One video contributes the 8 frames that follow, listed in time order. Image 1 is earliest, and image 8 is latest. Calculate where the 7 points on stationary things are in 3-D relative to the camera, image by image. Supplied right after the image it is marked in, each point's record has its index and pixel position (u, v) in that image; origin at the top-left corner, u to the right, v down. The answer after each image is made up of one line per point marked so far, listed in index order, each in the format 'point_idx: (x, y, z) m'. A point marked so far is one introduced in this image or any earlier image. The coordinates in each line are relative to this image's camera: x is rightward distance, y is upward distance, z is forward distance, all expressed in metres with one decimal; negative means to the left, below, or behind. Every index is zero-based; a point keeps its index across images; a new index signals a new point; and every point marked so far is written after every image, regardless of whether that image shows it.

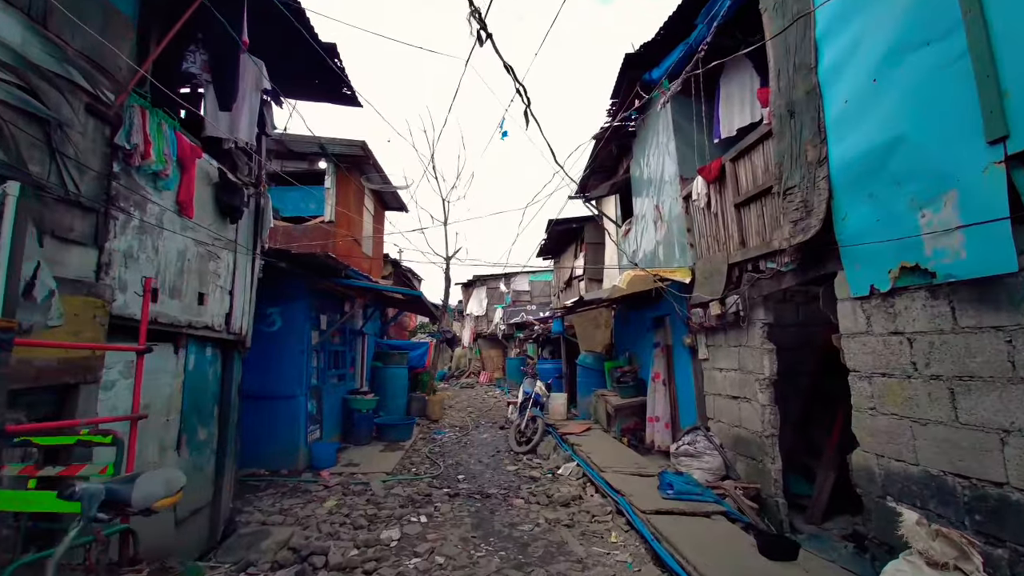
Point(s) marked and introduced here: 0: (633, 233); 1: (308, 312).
0: (+2.3, +1.0, +8.4) m
1: (-3.0, -0.4, +6.5) m
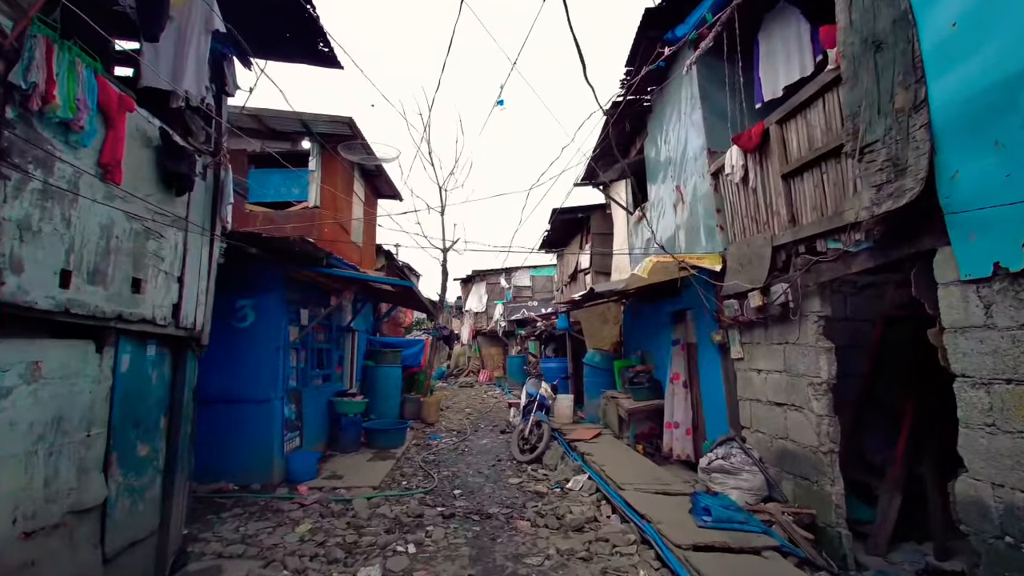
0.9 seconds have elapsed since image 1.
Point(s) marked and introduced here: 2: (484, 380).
0: (+2.3, +1.1, +7.7) m
1: (-2.9, -0.2, +5.8) m
2: (-1.1, -3.9, +18.9) m
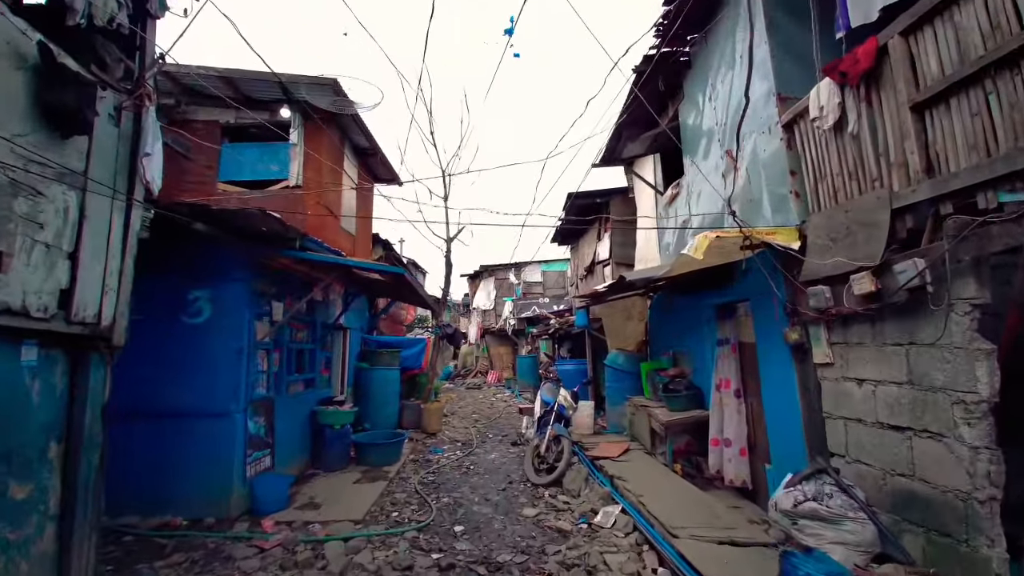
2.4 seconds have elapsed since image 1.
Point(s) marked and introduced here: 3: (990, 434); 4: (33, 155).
0: (+2.5, +1.3, +6.5) m
1: (-2.8, -0.1, +4.7) m
2: (-0.7, -3.7, +17.8) m
3: (+2.7, -0.8, +2.5) m
4: (-2.8, +0.8, +2.6) m
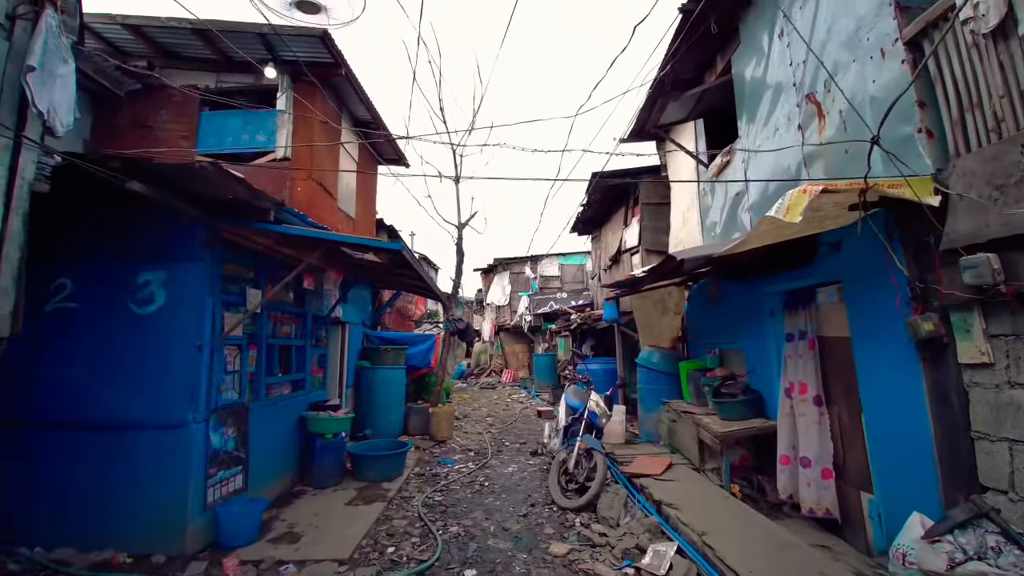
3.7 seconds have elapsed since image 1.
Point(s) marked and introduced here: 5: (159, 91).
0: (+2.7, +1.5, +5.5) m
1: (-2.6, +0.1, +3.8) m
2: (-0.1, -3.5, +16.9) m
3: (+2.8, -0.6, +1.5) m
4: (-2.6, +0.9, +1.7) m
5: (-4.8, +2.7, +6.1) m
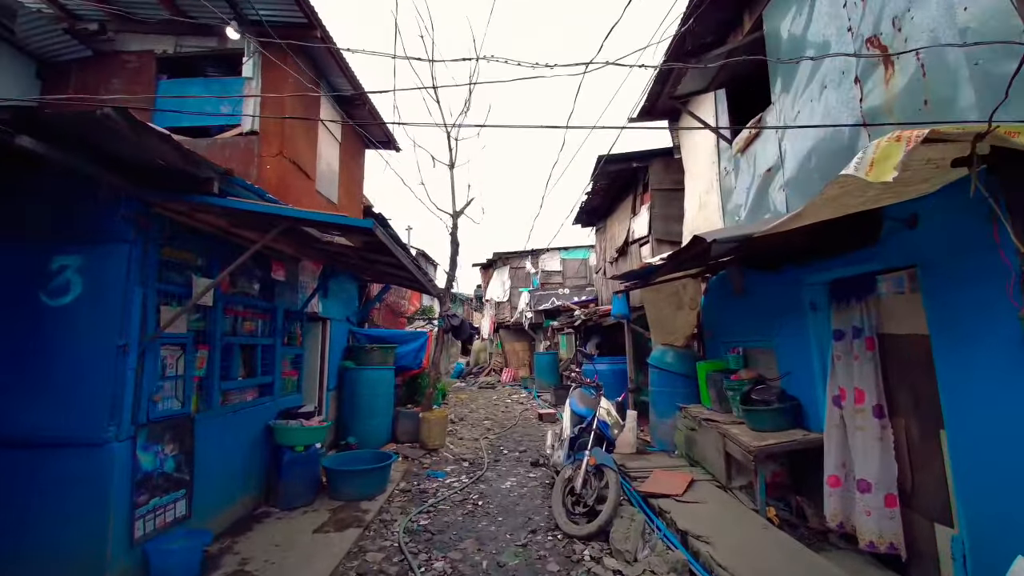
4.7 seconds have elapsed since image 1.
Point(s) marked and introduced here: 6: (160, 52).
0: (+2.7, +1.6, +4.8) m
1: (-2.6, +0.2, +3.2) m
2: (-0.1, -3.4, +16.2) m
3: (+2.8, -0.6, +0.8) m
4: (-2.7, +1.0, +1.0) m
5: (-4.9, +2.8, +5.4) m
6: (-4.2, +2.8, +5.3) m
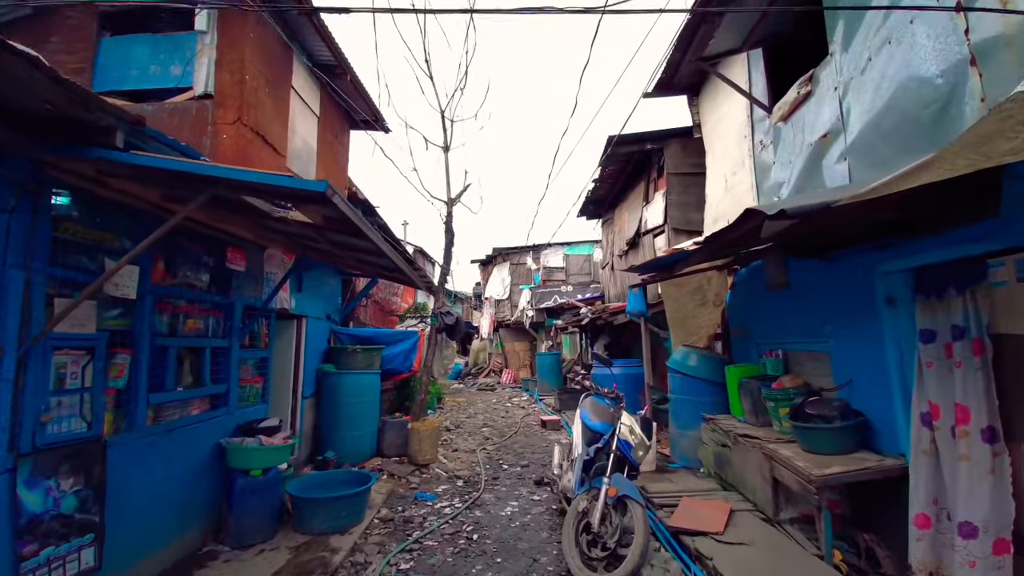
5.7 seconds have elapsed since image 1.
0: (+2.7, +1.6, +4.0) m
1: (-2.6, +0.2, +2.4) m
2: (-0.1, -3.3, +15.4) m
3: (+2.8, -0.5, 0.0) m
4: (-2.7, +1.1, +0.3) m
5: (-4.8, +2.9, +4.7) m
6: (-4.2, +2.9, +4.5) m
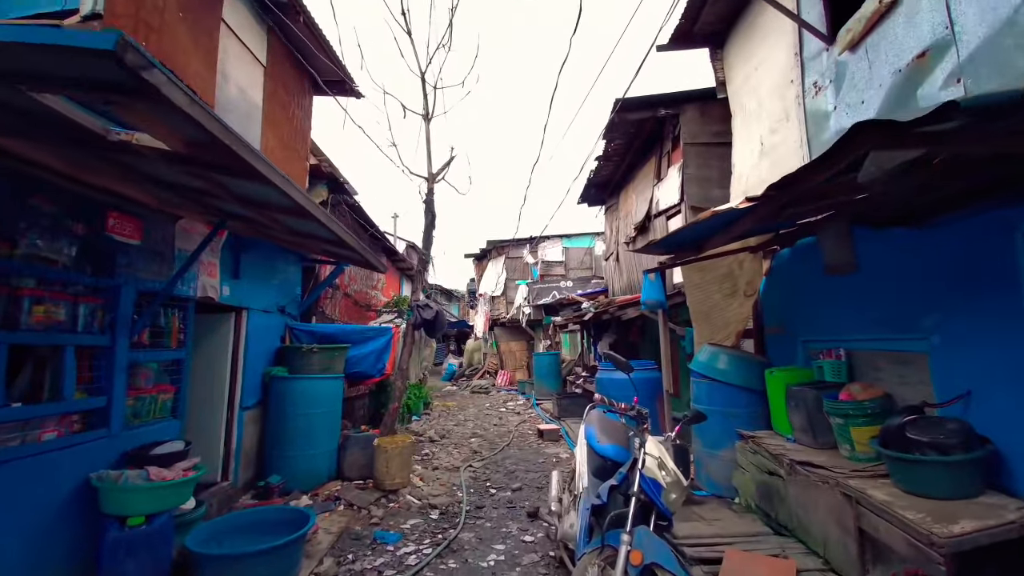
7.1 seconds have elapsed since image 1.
0: (+2.6, +1.8, +2.9) m
1: (-2.7, +0.4, +1.3) m
2: (-0.2, -3.1, +14.4) m
3: (+2.7, -0.3, -1.0) m
4: (-2.8, +1.2, -0.8) m
5: (-5.0, +3.0, +3.6) m
6: (-4.3, +3.1, +3.5) m
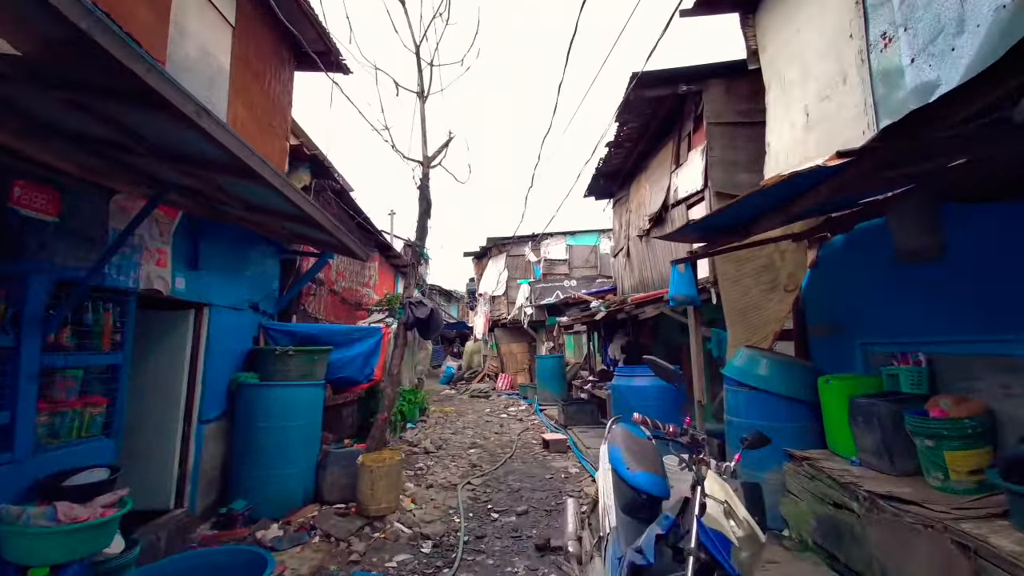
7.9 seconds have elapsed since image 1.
0: (+2.7, +1.9, +2.3) m
1: (-2.7, +0.5, +0.7) m
2: (-0.2, -3.1, +13.7) m
3: (+2.8, -0.3, -1.7) m
4: (-2.7, +1.3, -1.4) m
5: (-4.9, +3.1, +3.0) m
6: (-4.2, +3.1, +2.9) m
